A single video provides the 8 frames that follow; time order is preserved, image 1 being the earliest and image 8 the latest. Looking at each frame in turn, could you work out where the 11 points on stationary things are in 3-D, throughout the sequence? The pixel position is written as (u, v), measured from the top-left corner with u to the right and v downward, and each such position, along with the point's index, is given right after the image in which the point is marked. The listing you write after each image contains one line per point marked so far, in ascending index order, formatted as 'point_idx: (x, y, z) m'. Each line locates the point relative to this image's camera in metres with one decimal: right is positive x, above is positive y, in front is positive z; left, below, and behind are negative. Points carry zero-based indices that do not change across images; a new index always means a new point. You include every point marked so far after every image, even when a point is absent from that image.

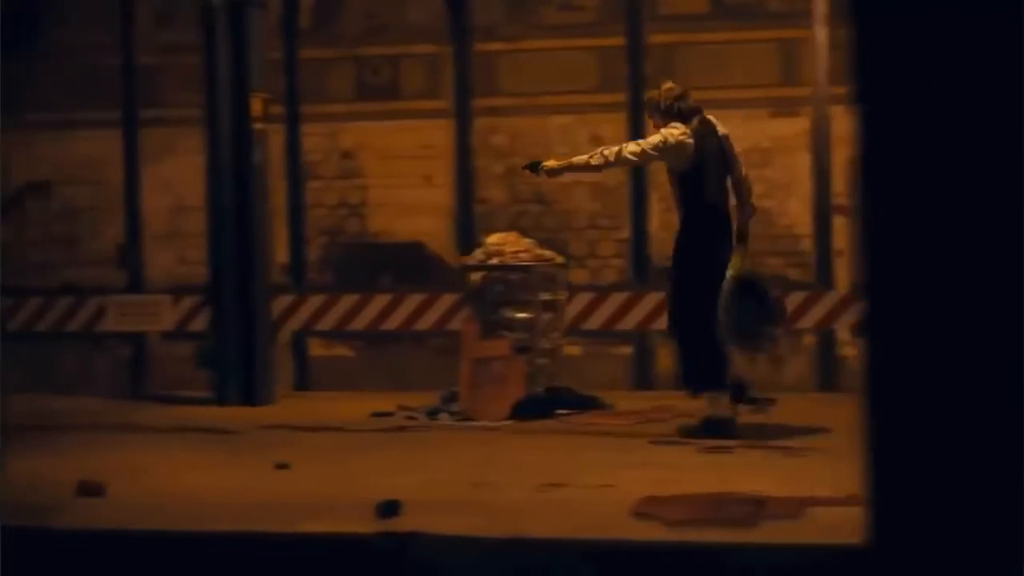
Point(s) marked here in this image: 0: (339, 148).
0: (-1.3, +1.1, +13.9) m
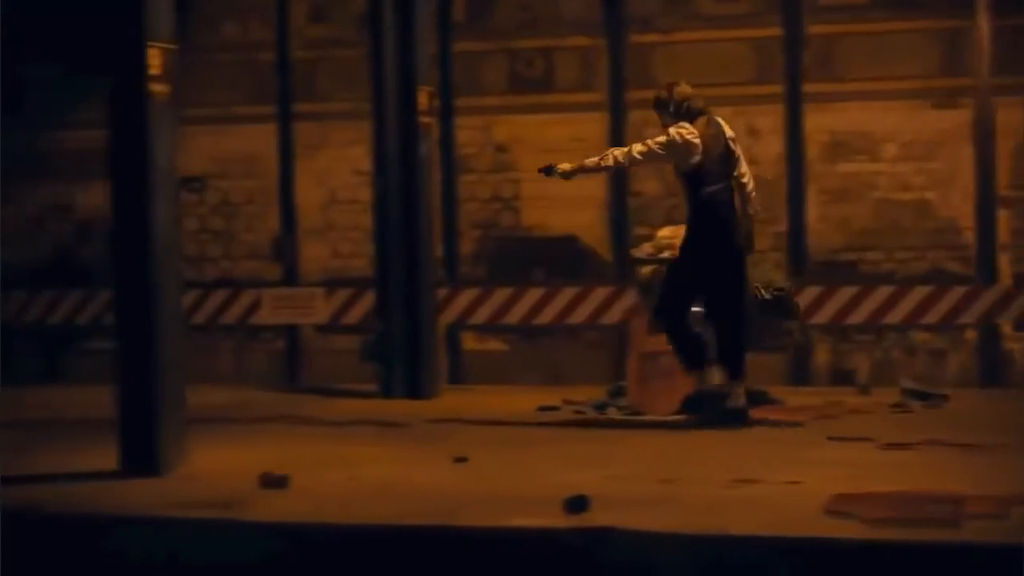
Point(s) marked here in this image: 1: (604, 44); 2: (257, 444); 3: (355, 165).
0: (-0.1, +1.1, +13.8) m
1: (+0.7, +1.8, +13.7) m
2: (-1.4, -0.8, +9.7) m
3: (-1.2, +1.0, +14.3) m
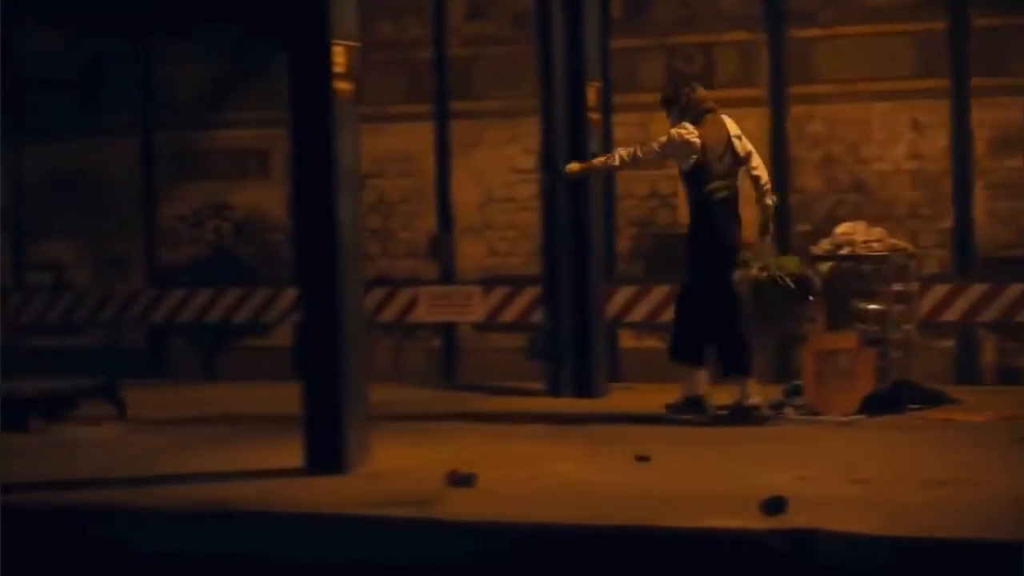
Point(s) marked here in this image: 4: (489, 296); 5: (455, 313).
0: (+1.1, +1.1, +13.7) m
1: (+1.9, +1.9, +13.5) m
2: (-0.4, -0.8, +9.7) m
3: (0.0, +1.0, +14.2) m
4: (-0.2, -0.1, +14.2) m
5: (-0.5, -0.2, +14.3) m
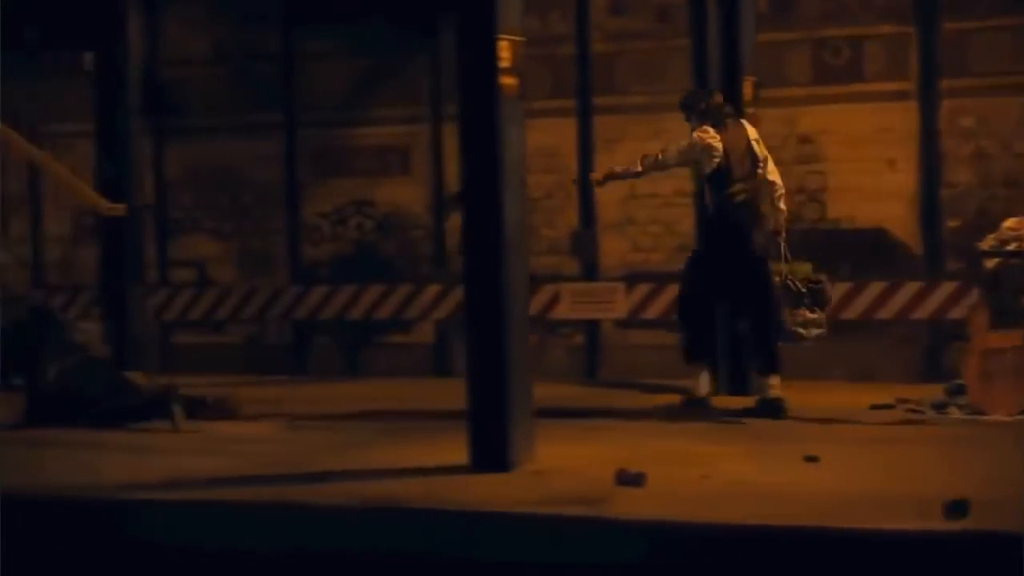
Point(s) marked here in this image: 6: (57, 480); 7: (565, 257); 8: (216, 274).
0: (+2.1, +1.2, +13.6) m
1: (+3.0, +1.9, +13.3) m
2: (+0.4, -0.8, +9.7) m
3: (+1.1, +1.0, +14.1) m
4: (+0.9, 0.0, +14.1) m
5: (+0.7, -0.2, +14.2) m
6: (-2.2, -0.9, +8.9) m
7: (+0.4, +0.2, +14.4) m
8: (-2.6, +0.1, +15.7) m
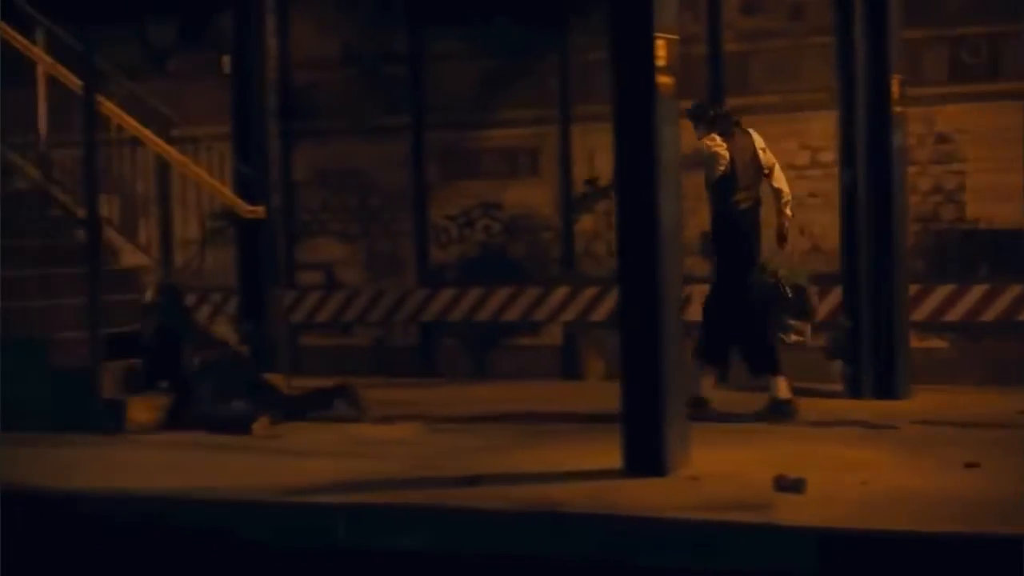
0: (+3.1, +1.1, +13.3) m
1: (+3.9, +1.9, +13.0) m
2: (+1.2, -0.8, +9.5) m
3: (+2.1, +1.0, +13.9) m
4: (+1.9, -0.1, +13.9) m
5: (+1.7, -0.2, +14.1) m
6: (-1.5, -0.9, +8.9) m
7: (+1.4, +0.2, +14.3) m
8: (-1.5, +0.1, +15.7) m
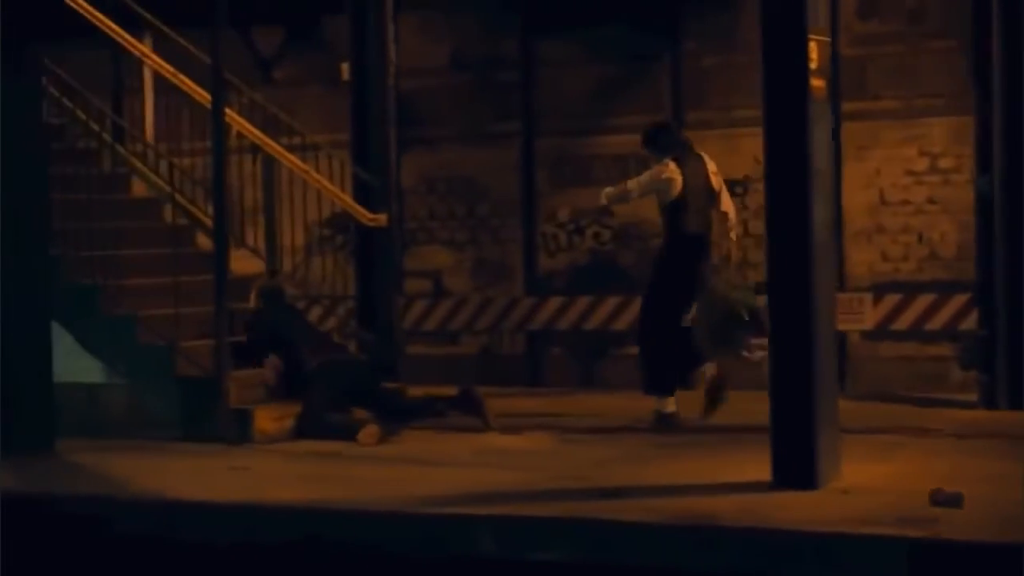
0: (+4.0, +1.1, +13.1) m
1: (+4.7, +1.8, +12.7) m
2: (+1.8, -0.8, +9.3) m
3: (+3.0, +0.9, +13.7) m
4: (+2.8, -0.1, +13.7) m
5: (+2.5, -0.2, +13.8) m
6: (-0.8, -0.9, +8.8) m
7: (+2.3, +0.2, +14.1) m
8: (-0.5, 0.0, +15.6) m
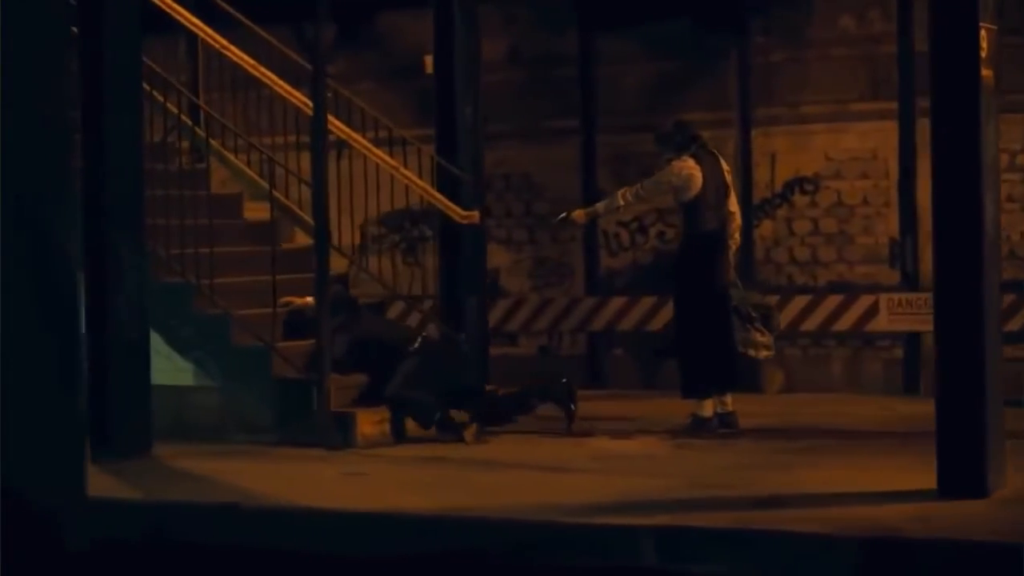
0: (+4.5, +1.1, +12.8) m
1: (+5.3, +1.8, +12.4) m
2: (+2.4, -0.8, +9.0) m
3: (+3.5, +0.9, +13.4) m
4: (+3.3, -0.1, +13.4) m
5: (+3.1, -0.2, +13.5) m
6: (-0.3, -0.9, +8.5) m
7: (+2.8, +0.2, +13.8) m
8: (0.0, 0.0, +15.3) m
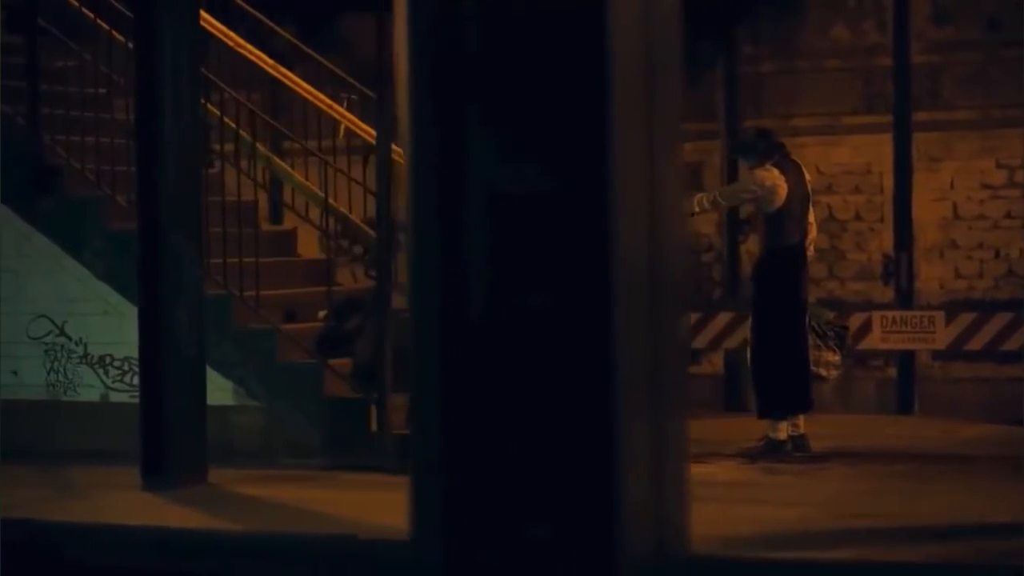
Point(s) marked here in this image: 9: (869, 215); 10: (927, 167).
0: (+4.5, +1.0, +12.6) m
1: (+5.3, +1.7, +12.4) m
2: (+2.7, -0.9, +8.7) m
3: (+3.5, +0.8, +13.2) m
4: (+3.2, -0.2, +13.1) m
5: (+3.0, -0.4, +13.3) m
6: (+0.1, -1.0, +7.9) m
7: (+2.7, 0.0, +13.5) m
8: (-0.3, -0.1, +14.7) m
9: (+2.7, +0.5, +13.4) m
10: (+3.0, +0.9, +13.3) m
